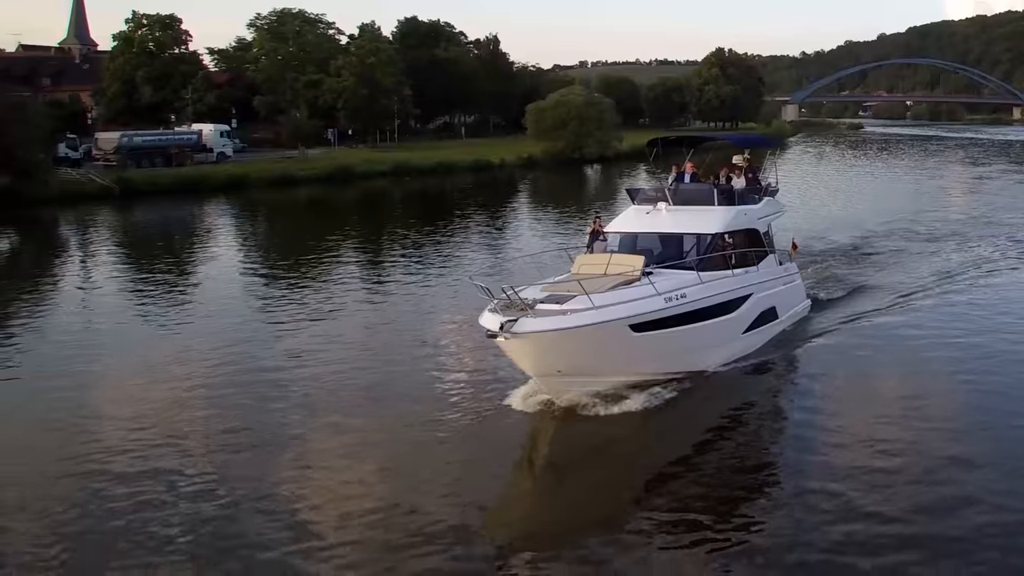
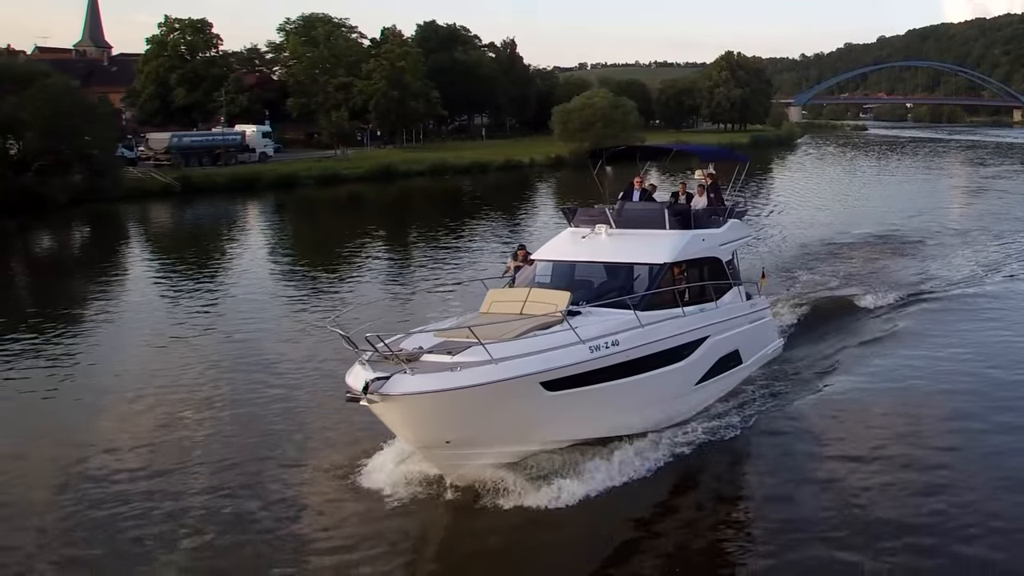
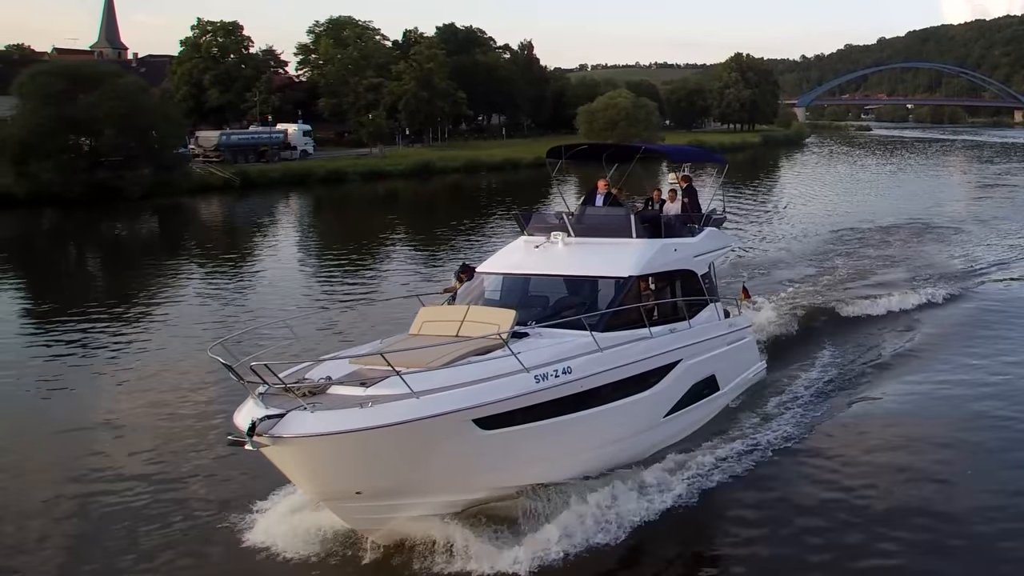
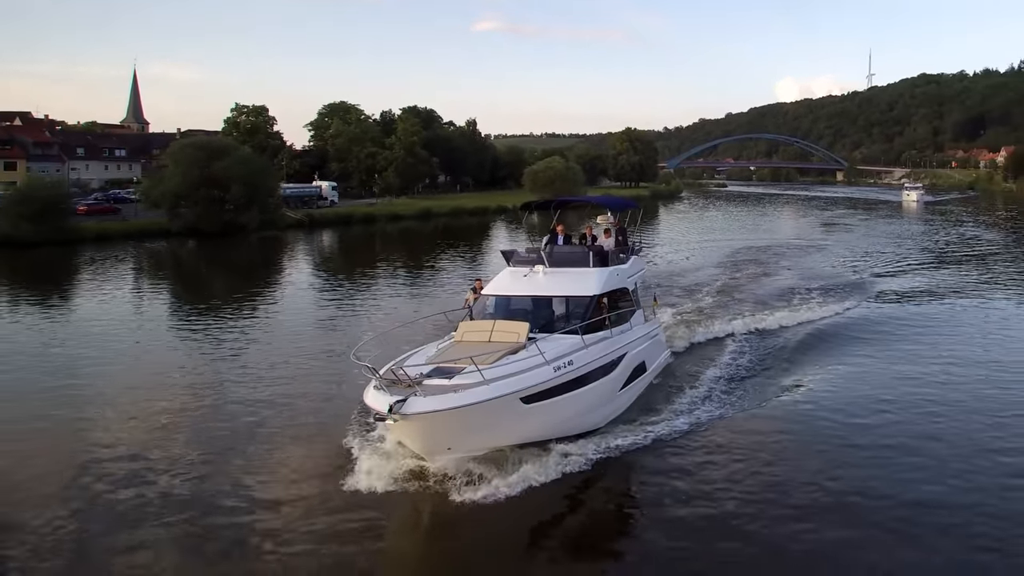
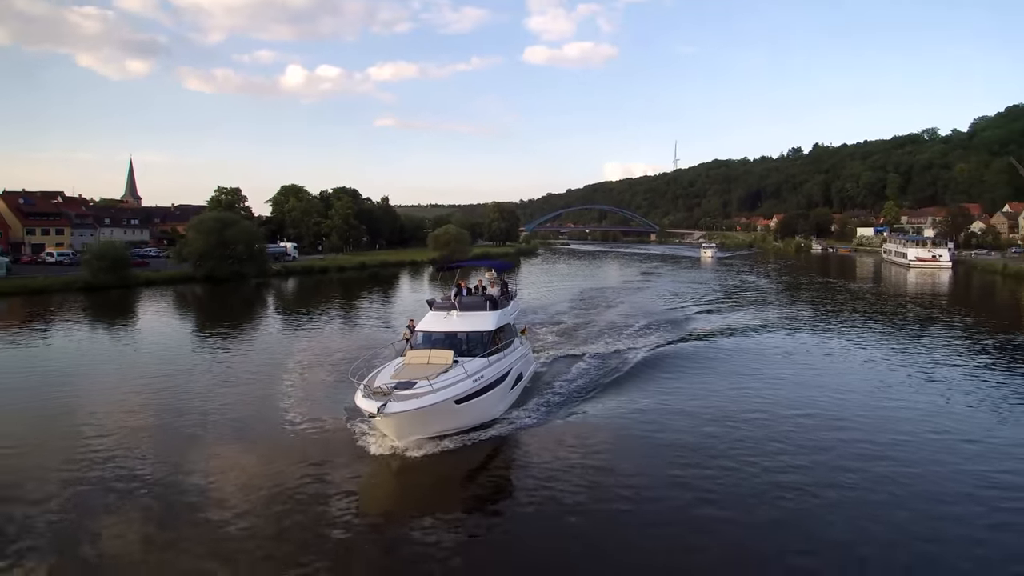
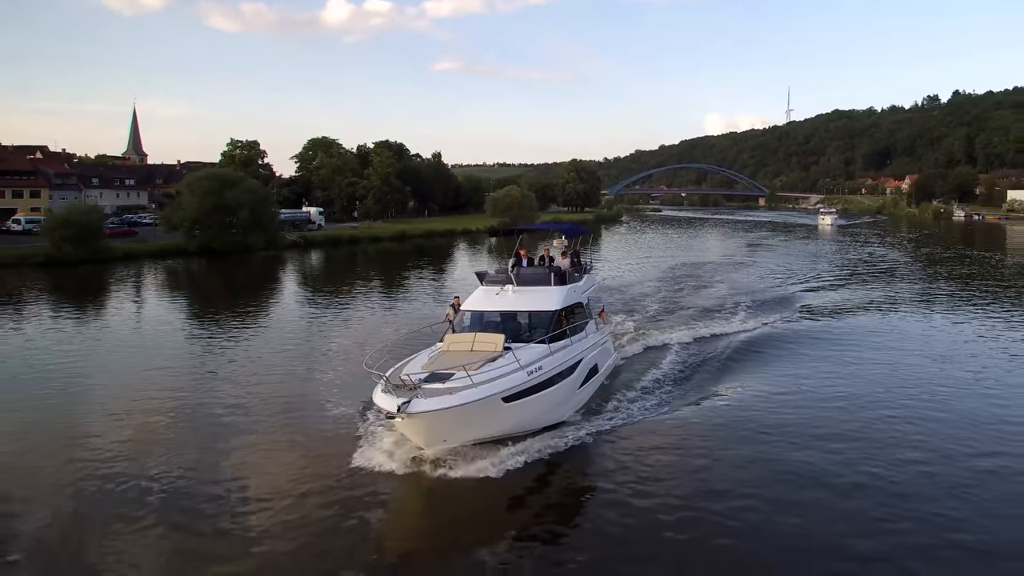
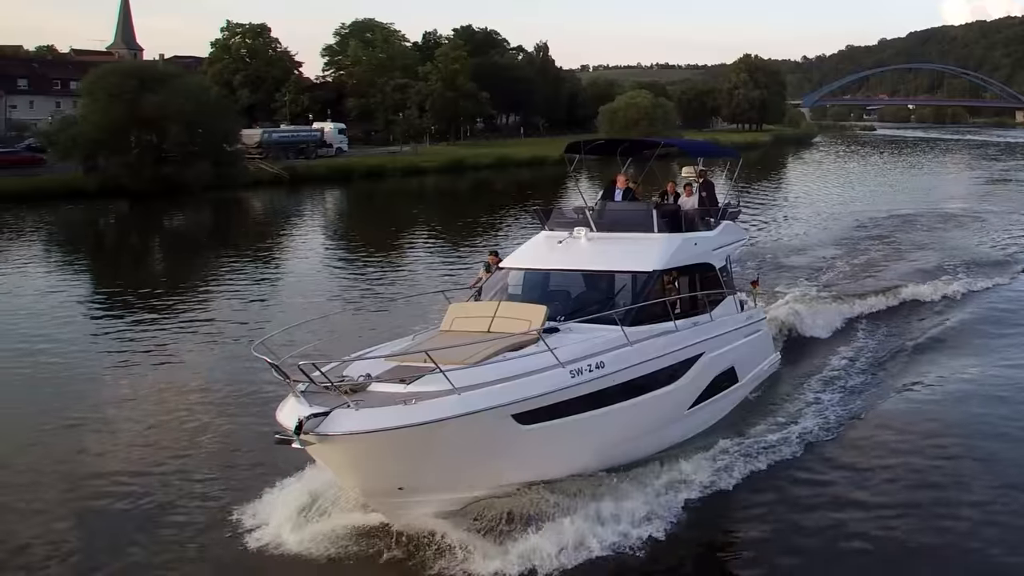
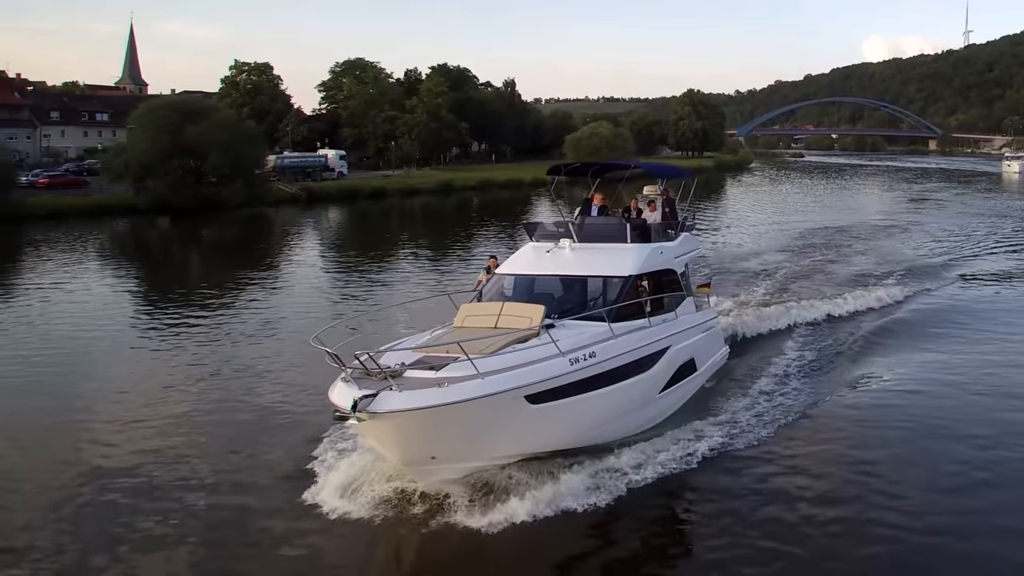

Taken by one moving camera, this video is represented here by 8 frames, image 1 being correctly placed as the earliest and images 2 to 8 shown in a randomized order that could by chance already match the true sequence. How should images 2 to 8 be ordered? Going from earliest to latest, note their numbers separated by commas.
2, 3, 7, 8, 4, 6, 5
